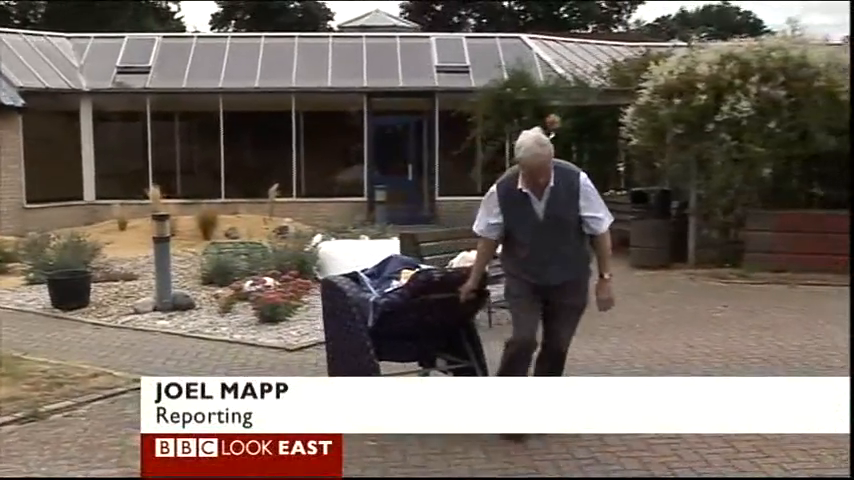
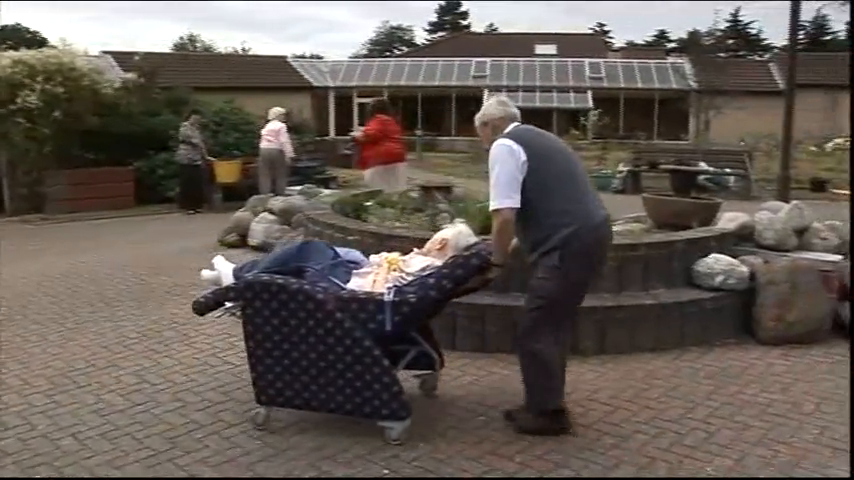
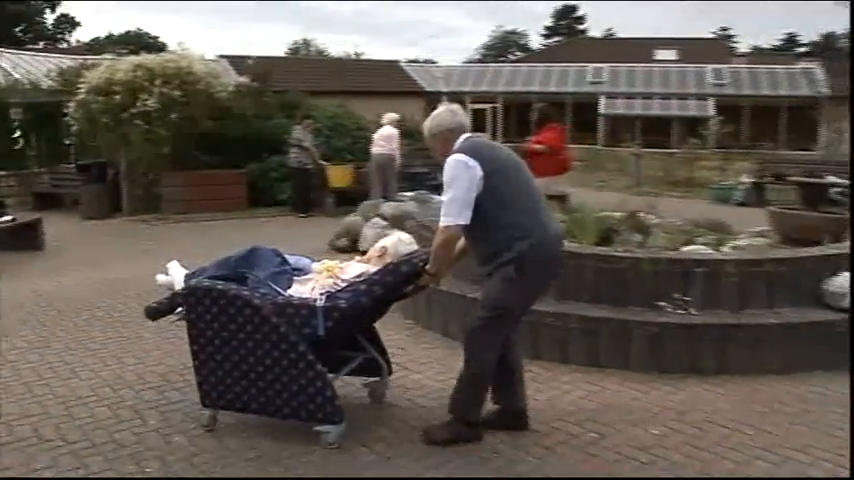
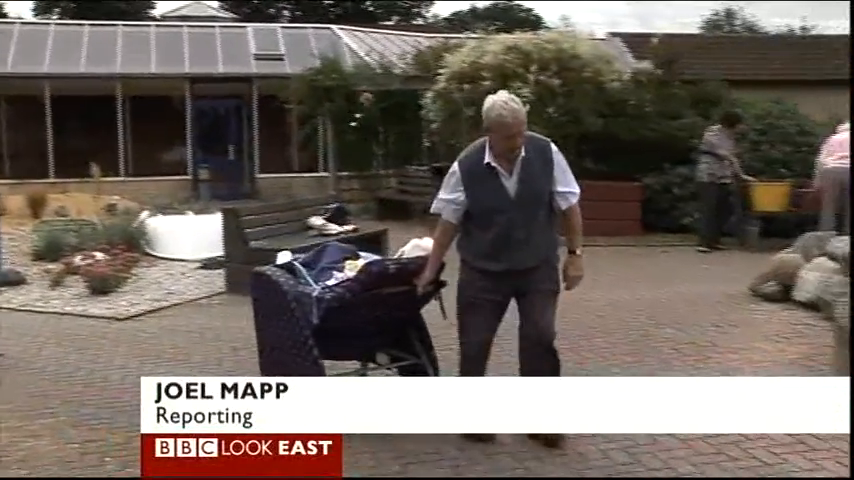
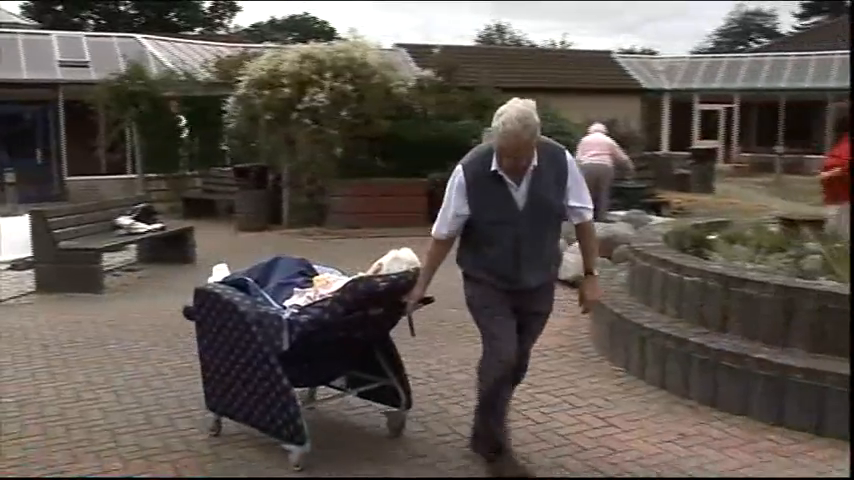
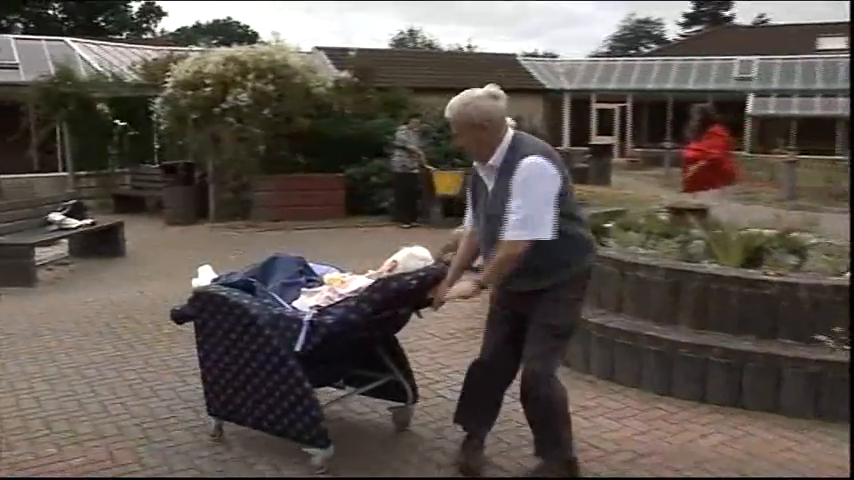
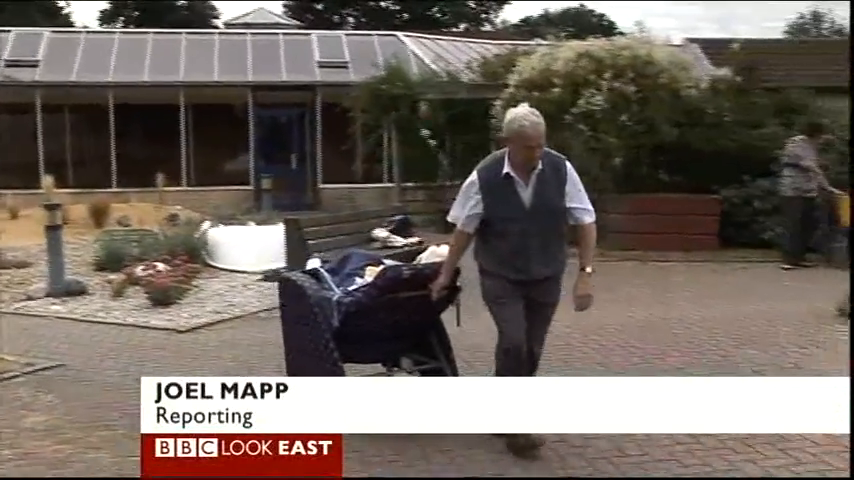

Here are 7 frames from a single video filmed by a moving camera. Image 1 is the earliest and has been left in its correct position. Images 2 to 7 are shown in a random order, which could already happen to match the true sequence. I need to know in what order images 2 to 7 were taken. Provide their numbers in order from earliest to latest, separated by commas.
7, 4, 5, 6, 3, 2
